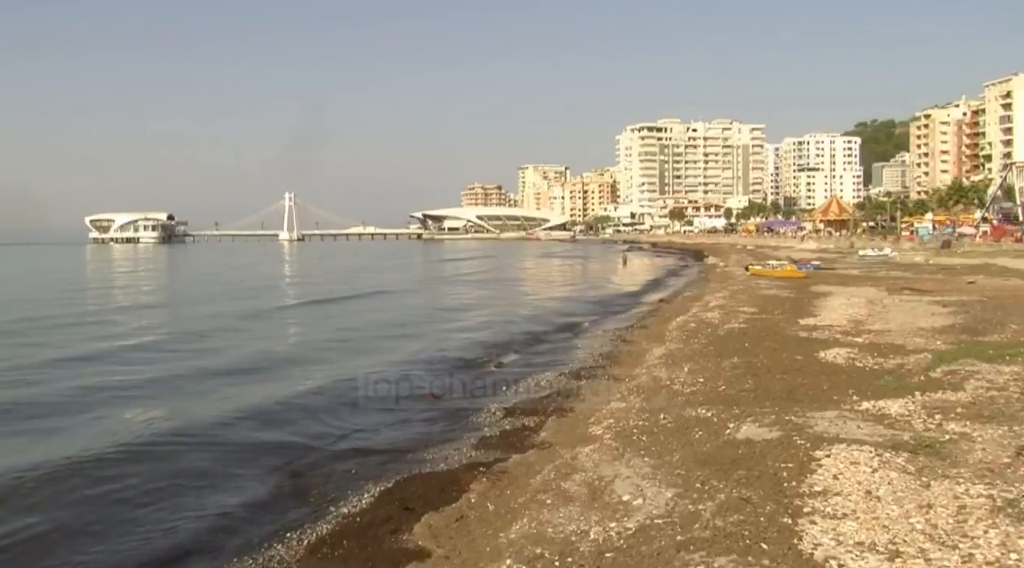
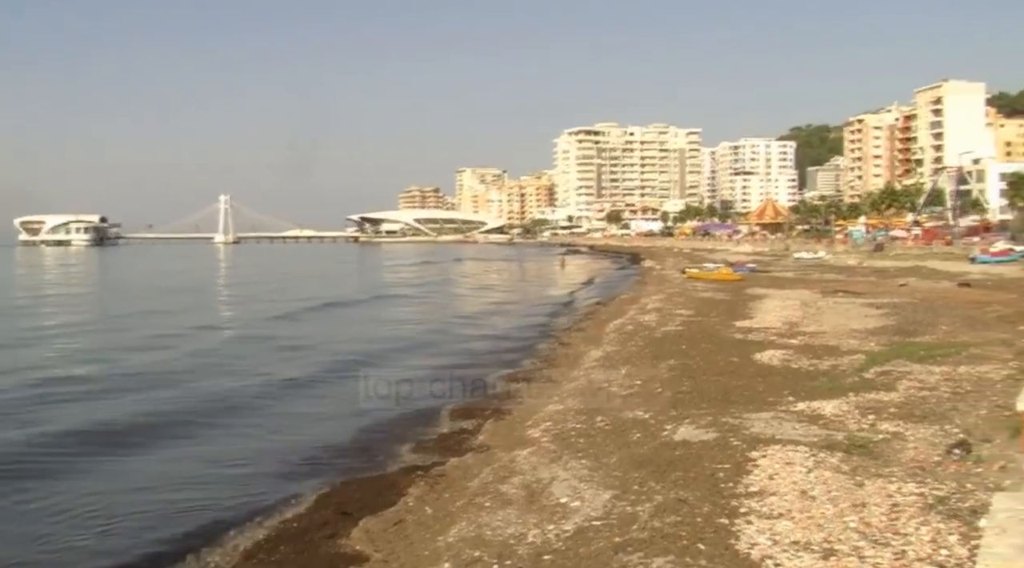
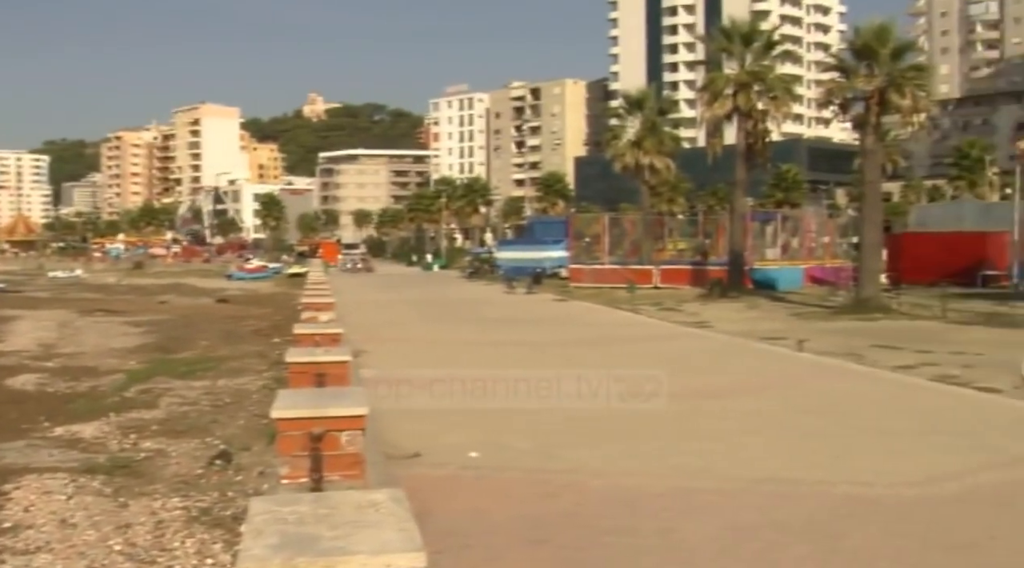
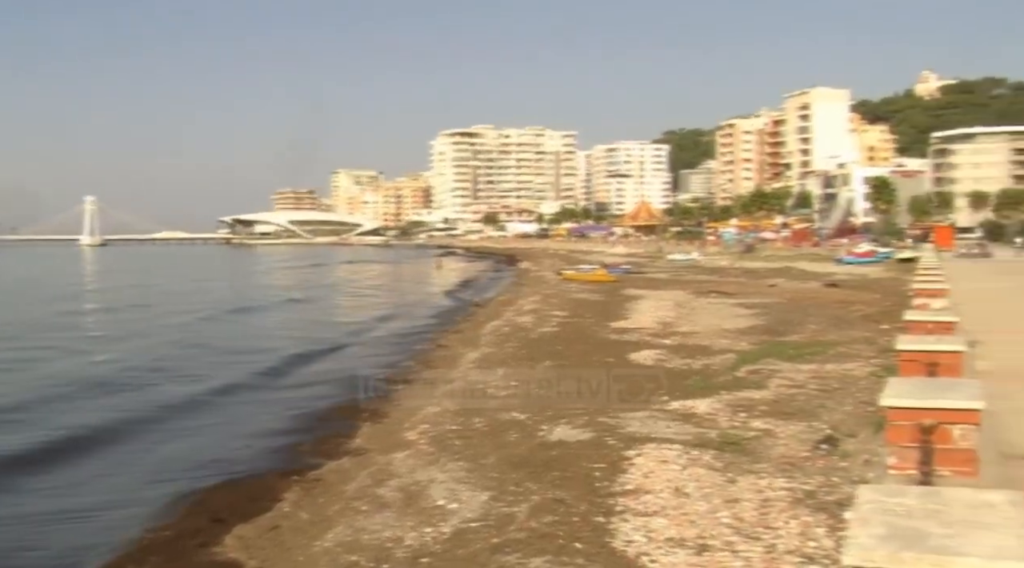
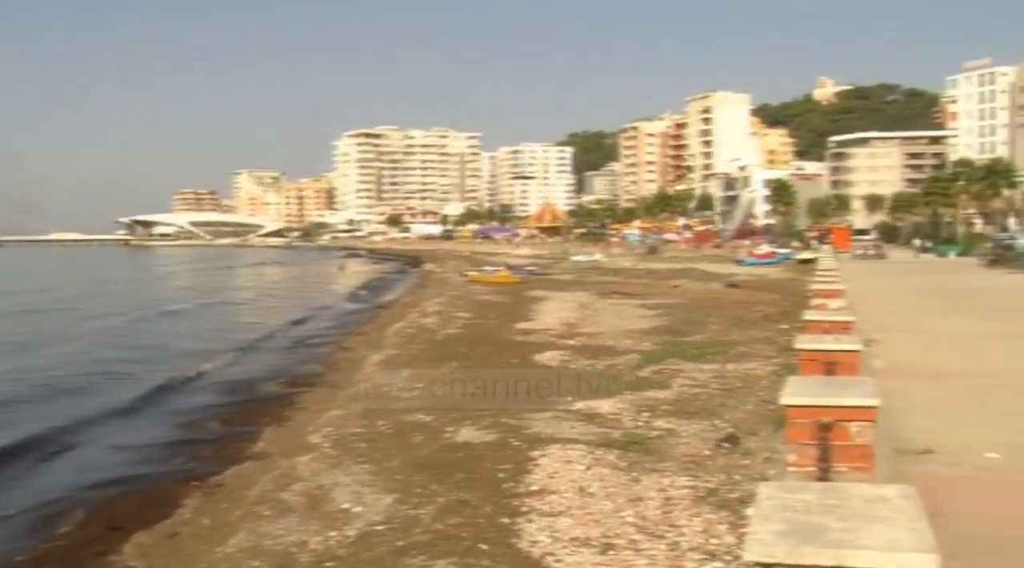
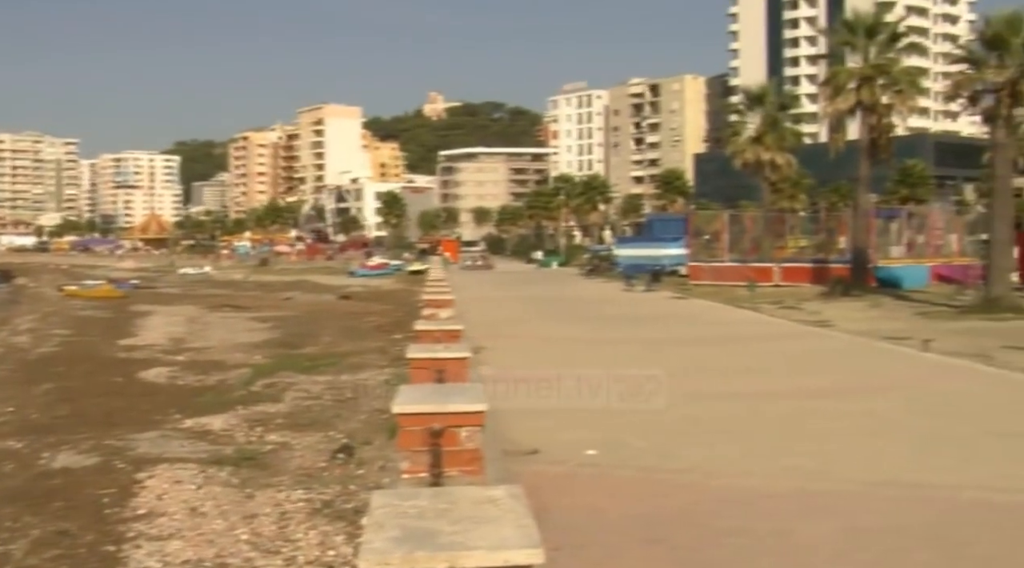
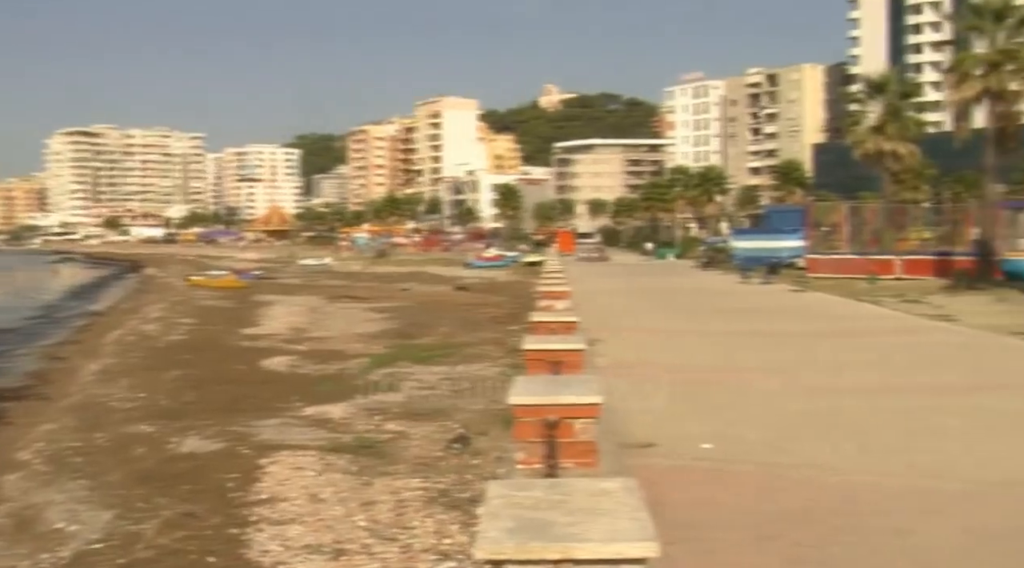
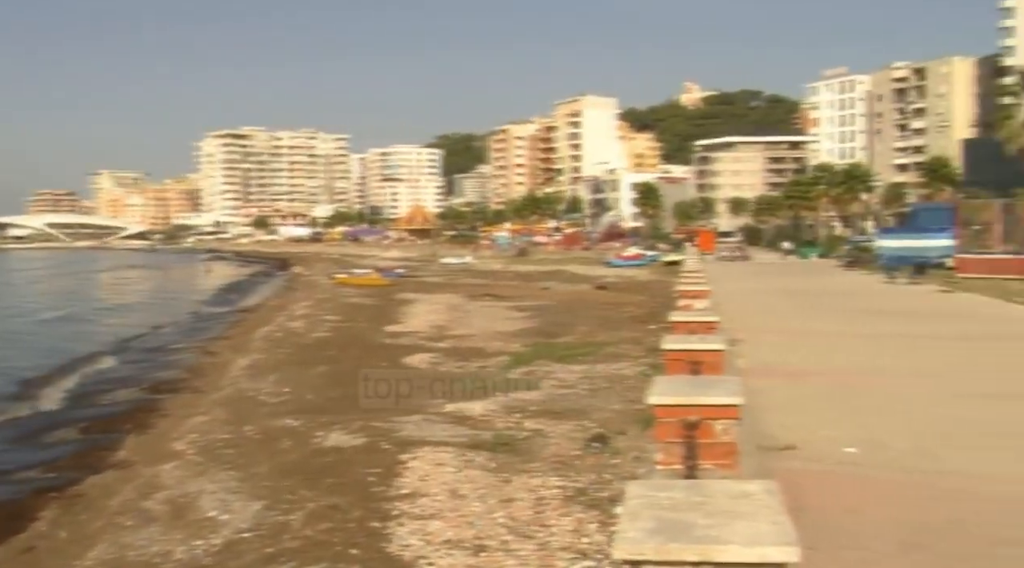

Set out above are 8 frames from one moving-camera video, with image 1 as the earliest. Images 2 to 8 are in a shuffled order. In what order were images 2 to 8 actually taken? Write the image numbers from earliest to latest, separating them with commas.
2, 4, 5, 8, 7, 6, 3
